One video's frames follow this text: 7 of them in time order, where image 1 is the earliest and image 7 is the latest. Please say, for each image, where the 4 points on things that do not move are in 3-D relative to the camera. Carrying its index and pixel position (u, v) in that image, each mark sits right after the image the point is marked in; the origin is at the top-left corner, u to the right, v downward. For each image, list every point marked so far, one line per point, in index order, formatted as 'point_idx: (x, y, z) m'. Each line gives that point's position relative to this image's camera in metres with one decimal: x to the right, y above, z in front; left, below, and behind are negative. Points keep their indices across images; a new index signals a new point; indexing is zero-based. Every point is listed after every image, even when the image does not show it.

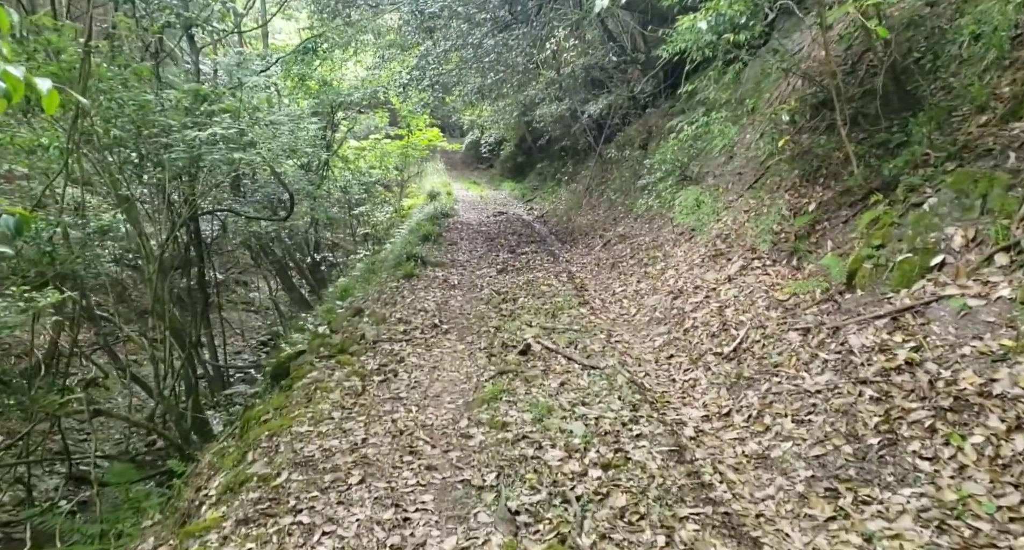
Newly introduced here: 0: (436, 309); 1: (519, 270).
0: (-1.1, -0.5, +10.8) m
1: (+0.1, +0.1, +14.3) m
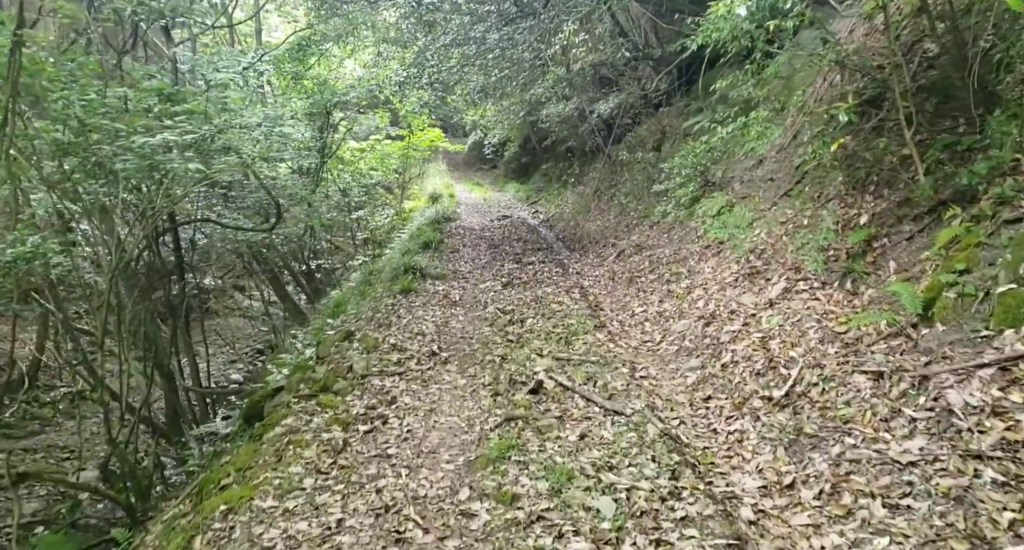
0: (-1.0, -0.8, +9.7) m
1: (+0.2, -0.1, +13.1) m
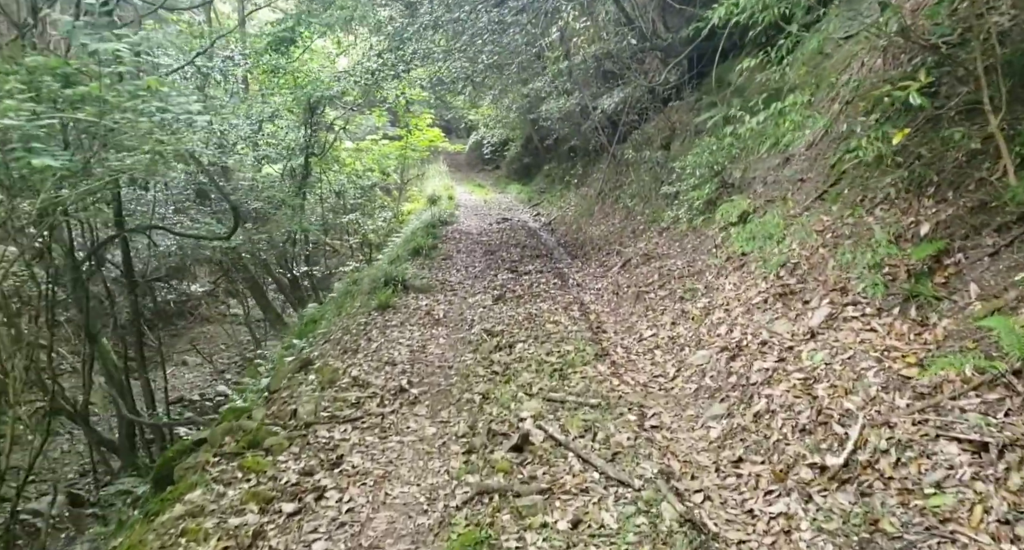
0: (-1.2, -1.0, +8.3) m
1: (+0.1, -0.4, +11.7) m
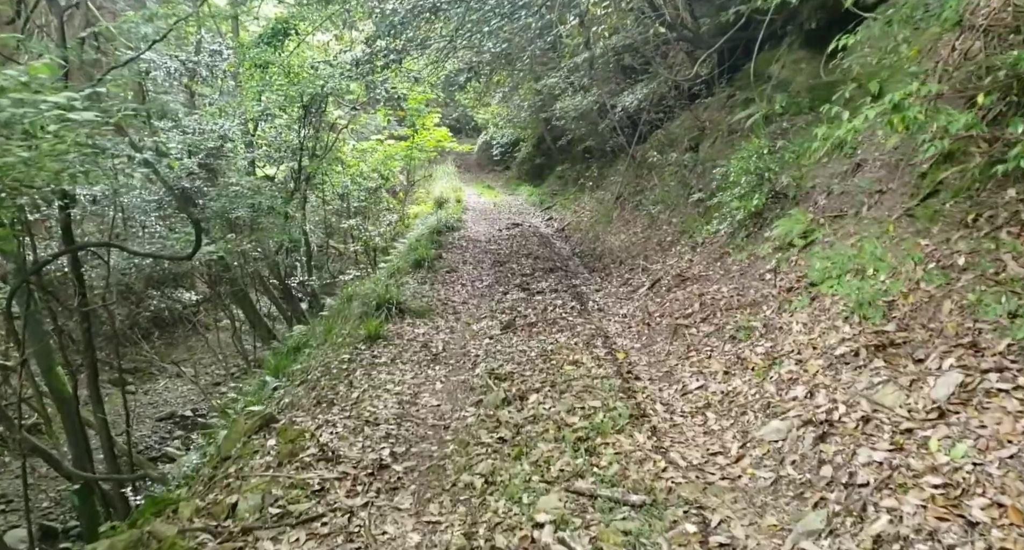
0: (-1.1, -1.3, +6.7) m
1: (+0.3, -0.7, +10.1) m
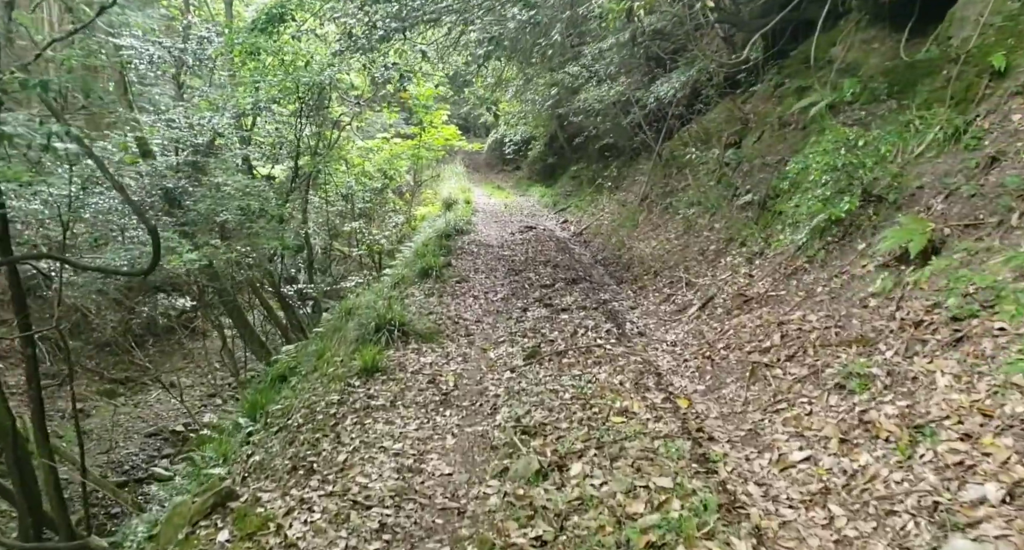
0: (-0.8, -1.5, +5.0) m
1: (+0.6, -0.9, +8.3) m
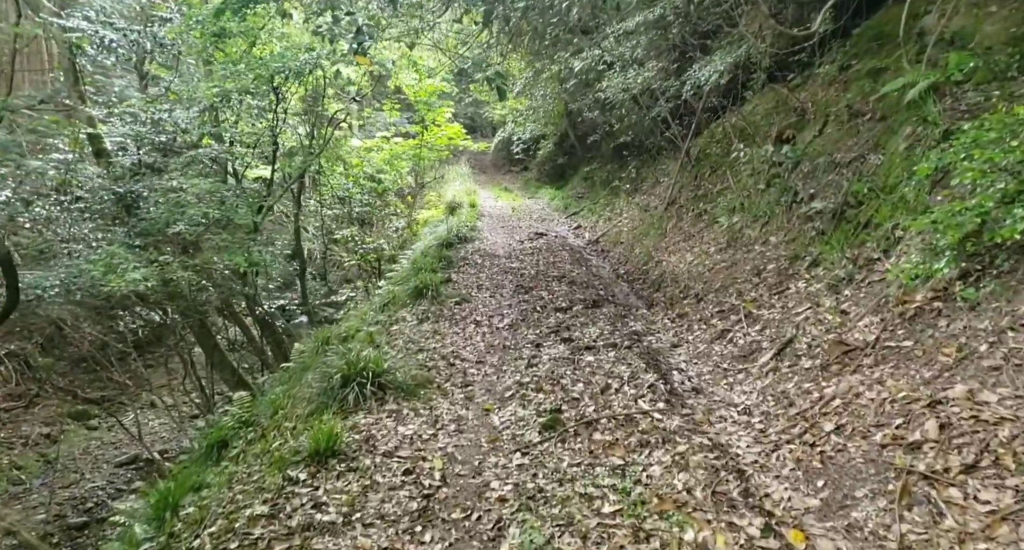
0: (-0.8, -1.9, +2.7) m
1: (+0.7, -1.2, +6.0) m
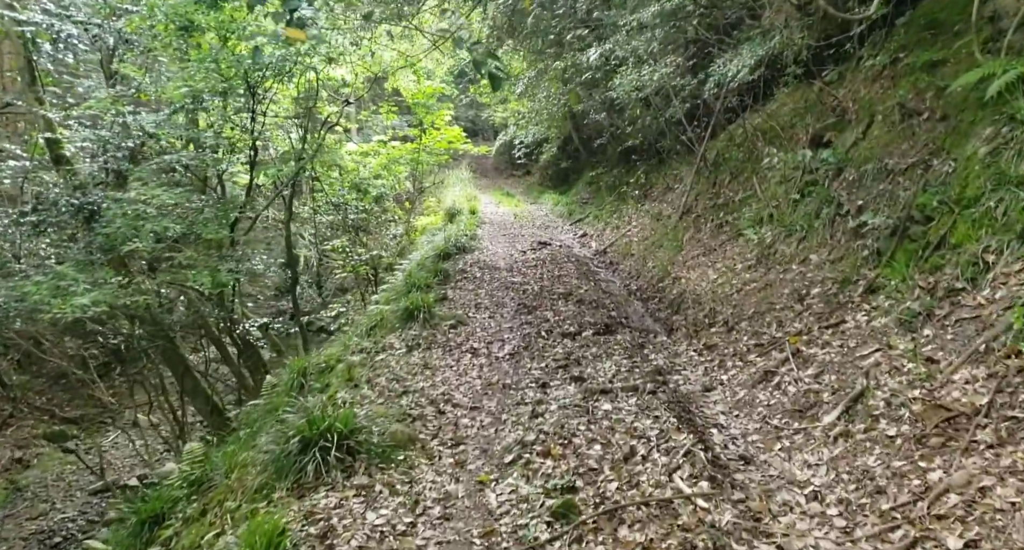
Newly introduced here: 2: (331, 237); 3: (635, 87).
0: (-0.8, -2.1, +1.3) m
1: (+0.7, -1.5, +4.6) m
2: (-4.4, +0.9, +17.0) m
3: (+2.3, +3.5, +13.7) m
